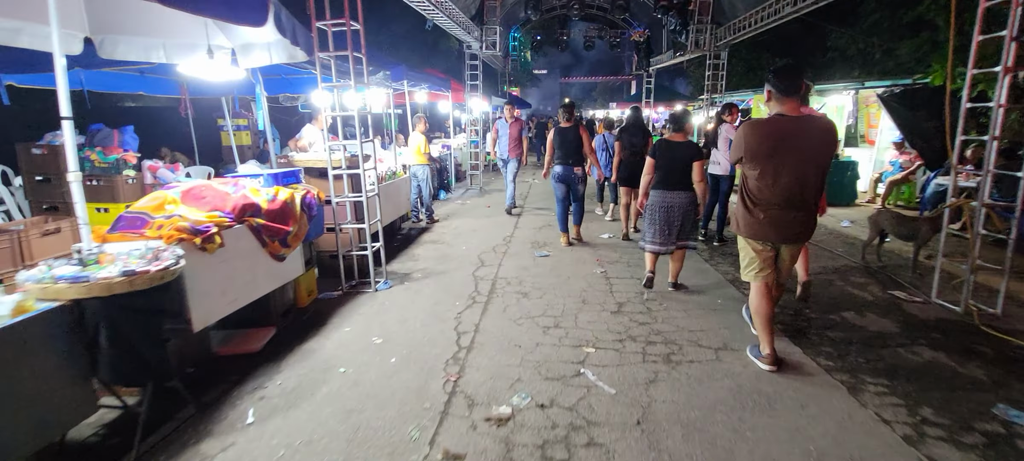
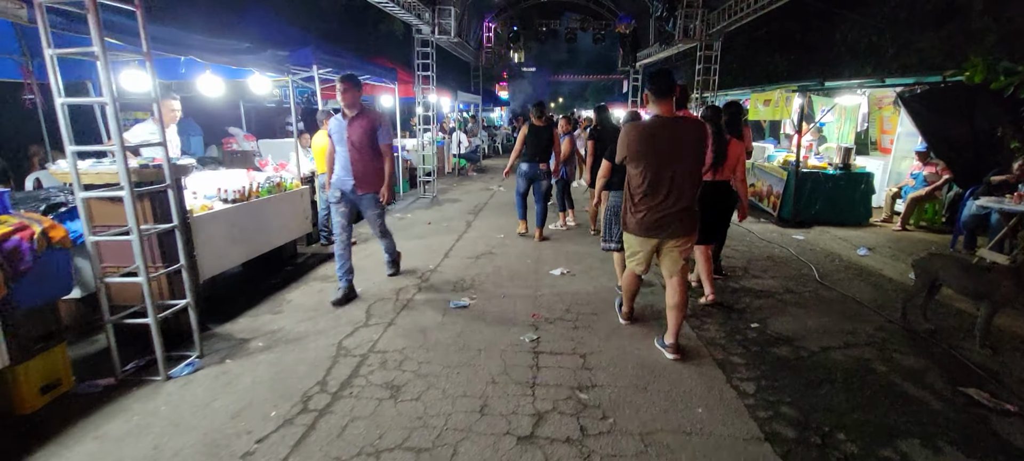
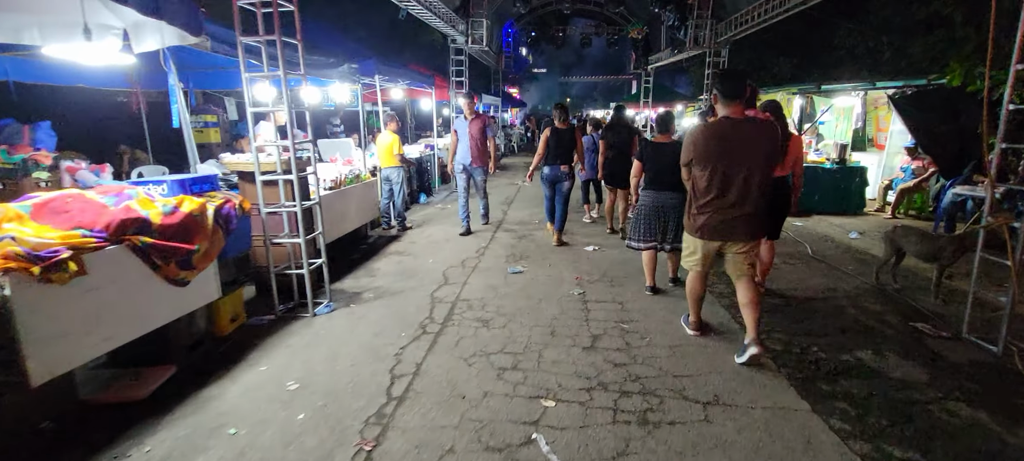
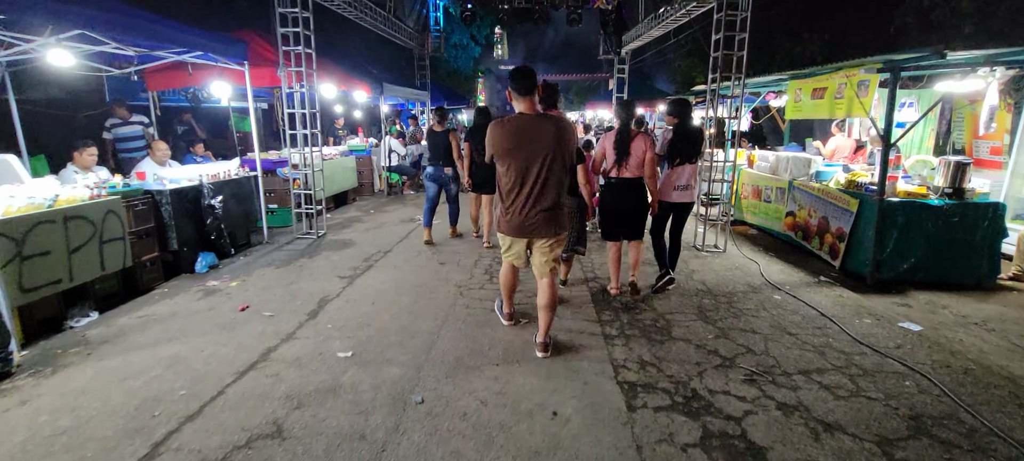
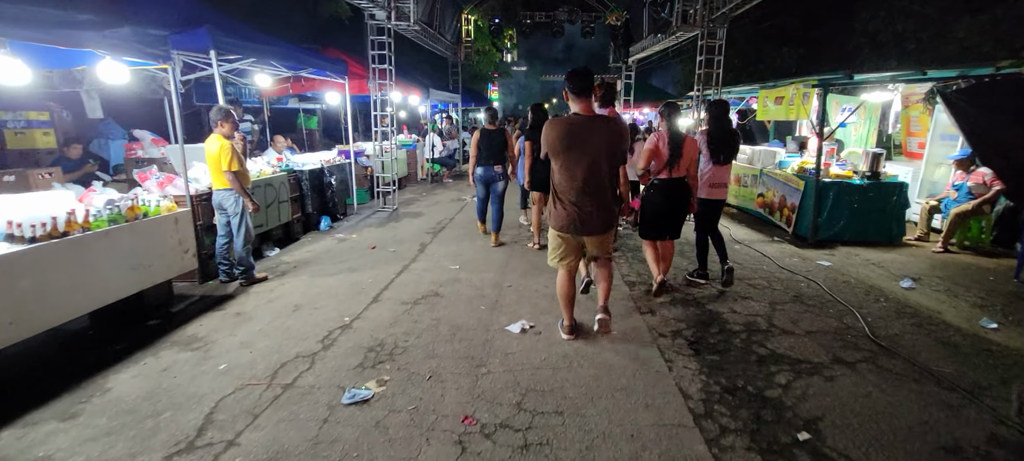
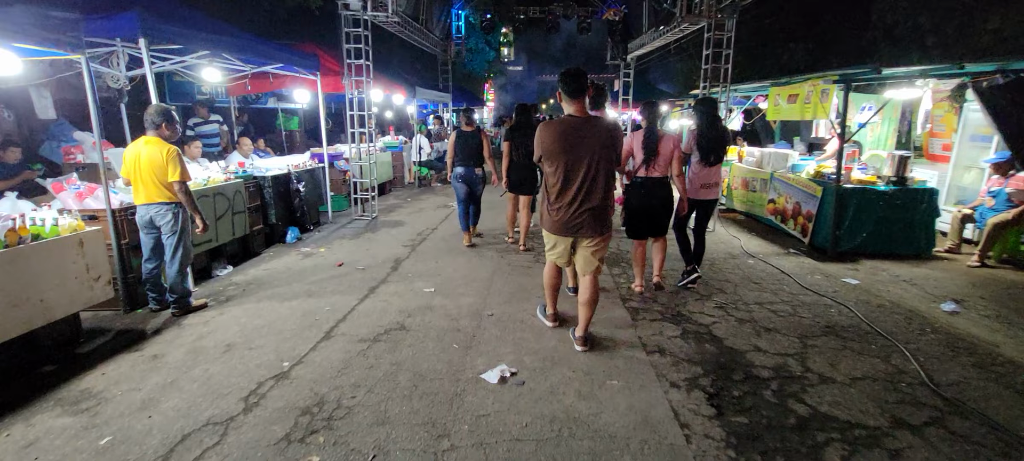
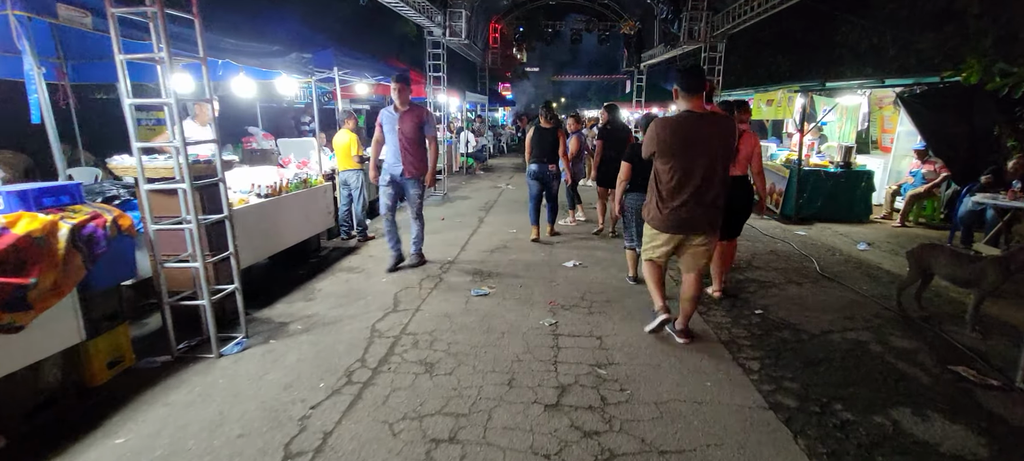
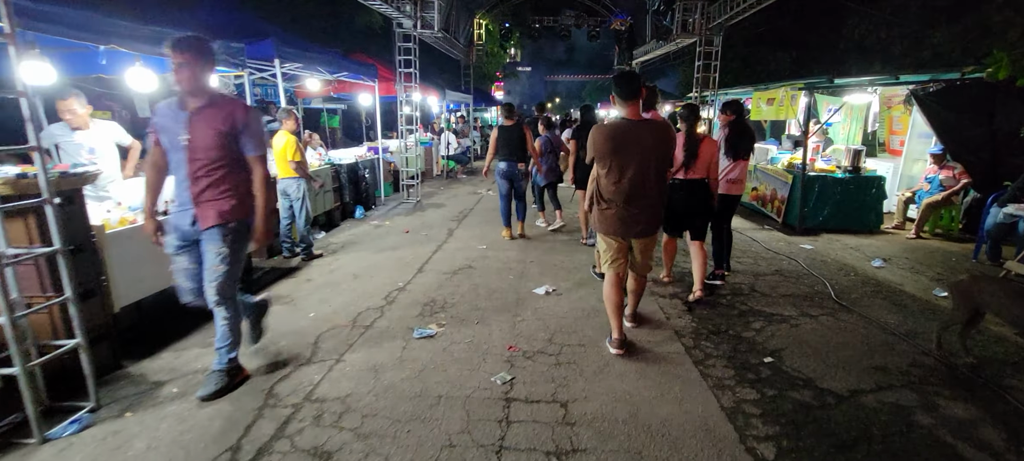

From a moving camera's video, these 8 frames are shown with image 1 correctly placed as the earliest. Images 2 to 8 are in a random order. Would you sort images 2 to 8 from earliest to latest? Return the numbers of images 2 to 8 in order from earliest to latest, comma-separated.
3, 7, 2, 8, 5, 6, 4
